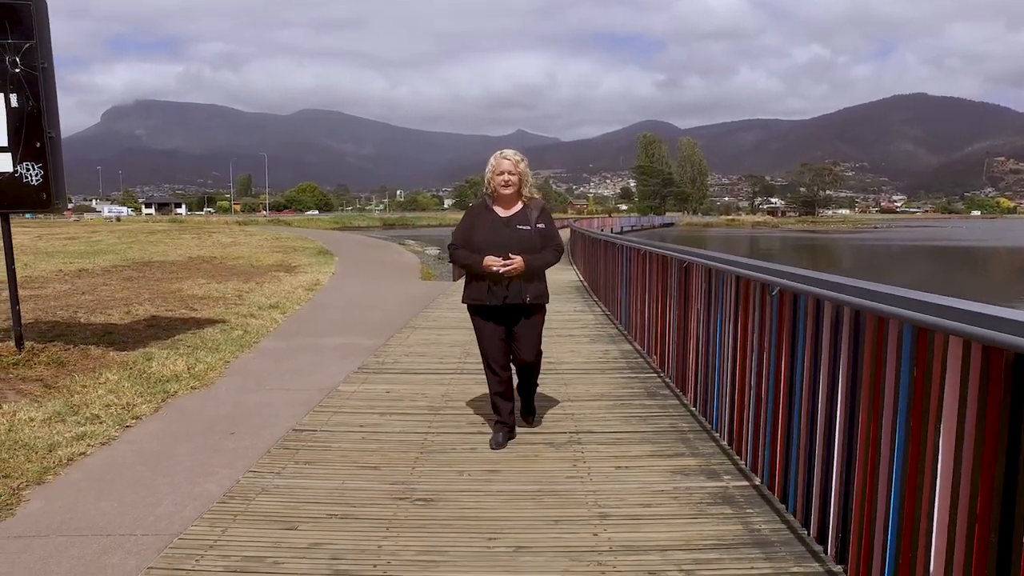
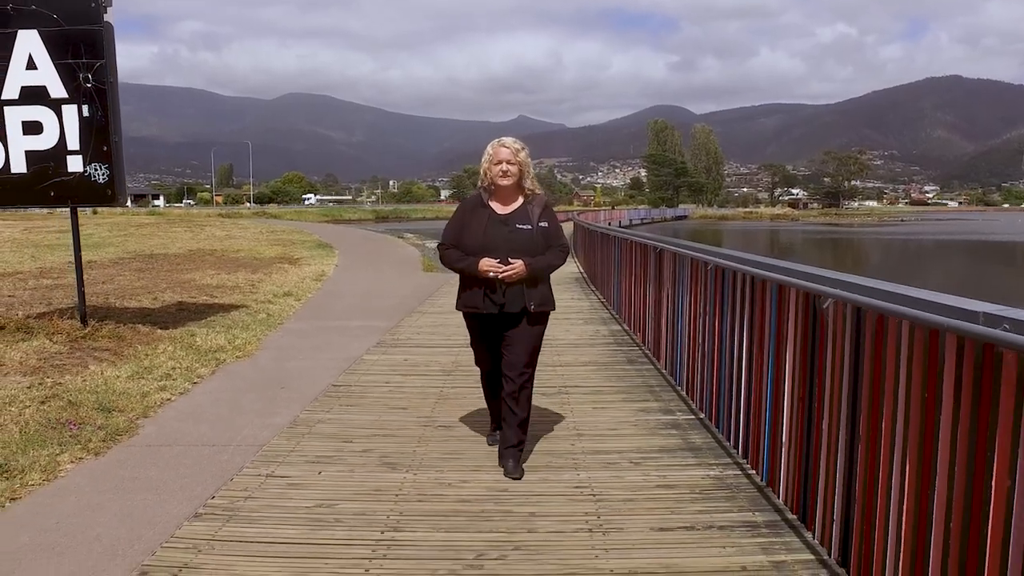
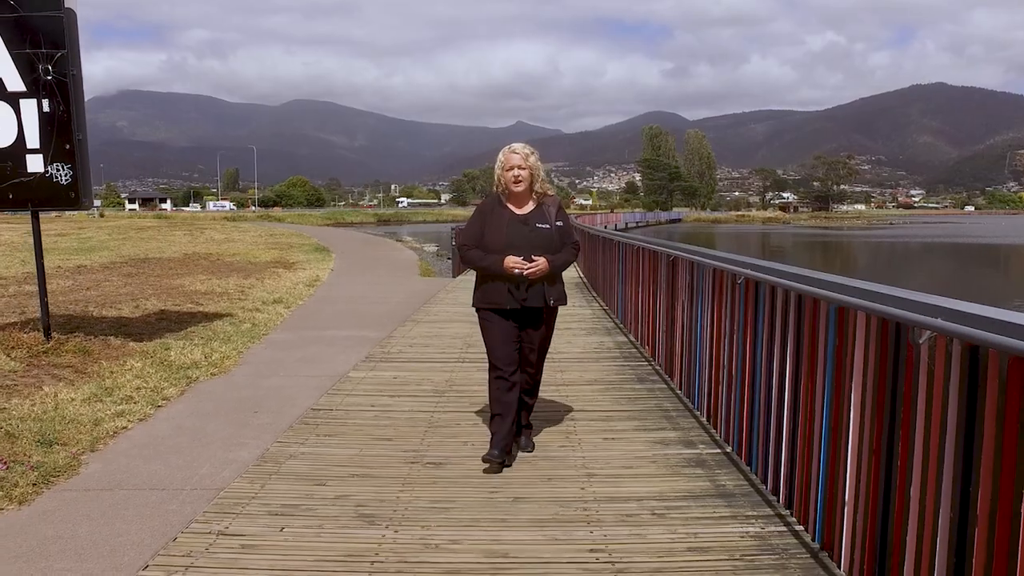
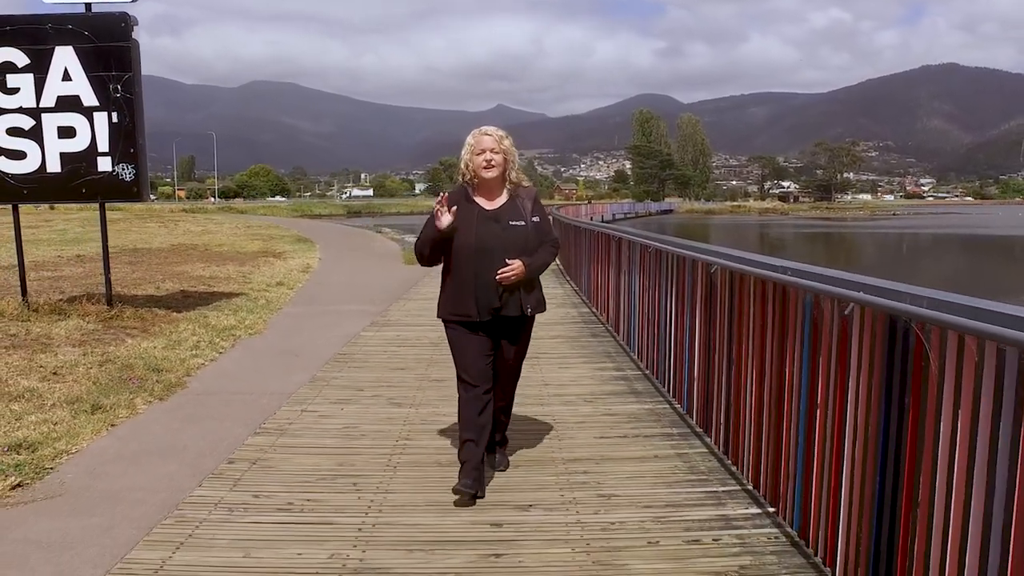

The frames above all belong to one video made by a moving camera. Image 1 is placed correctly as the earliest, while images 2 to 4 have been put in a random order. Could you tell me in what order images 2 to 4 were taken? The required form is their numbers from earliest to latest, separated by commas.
3, 2, 4
